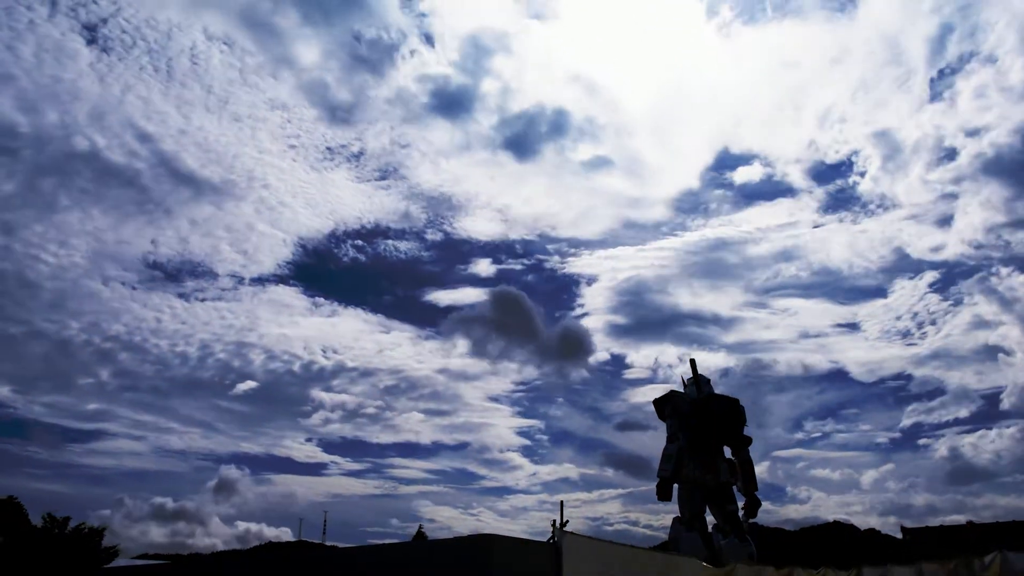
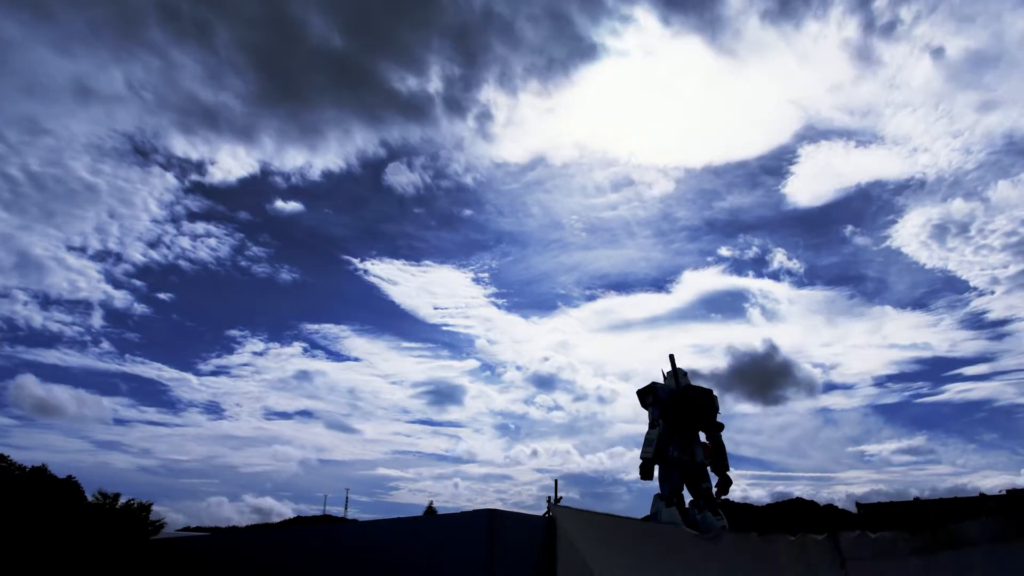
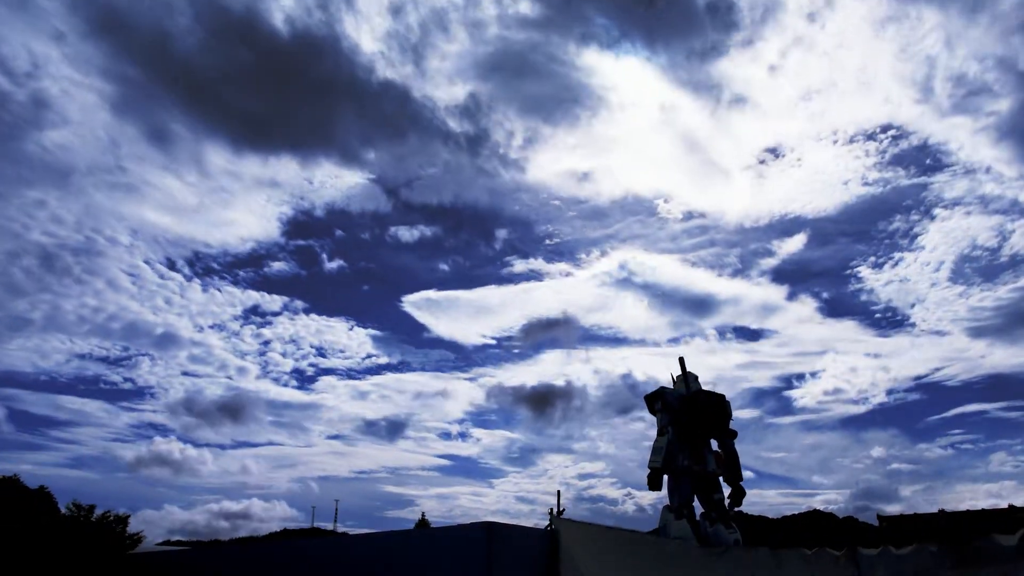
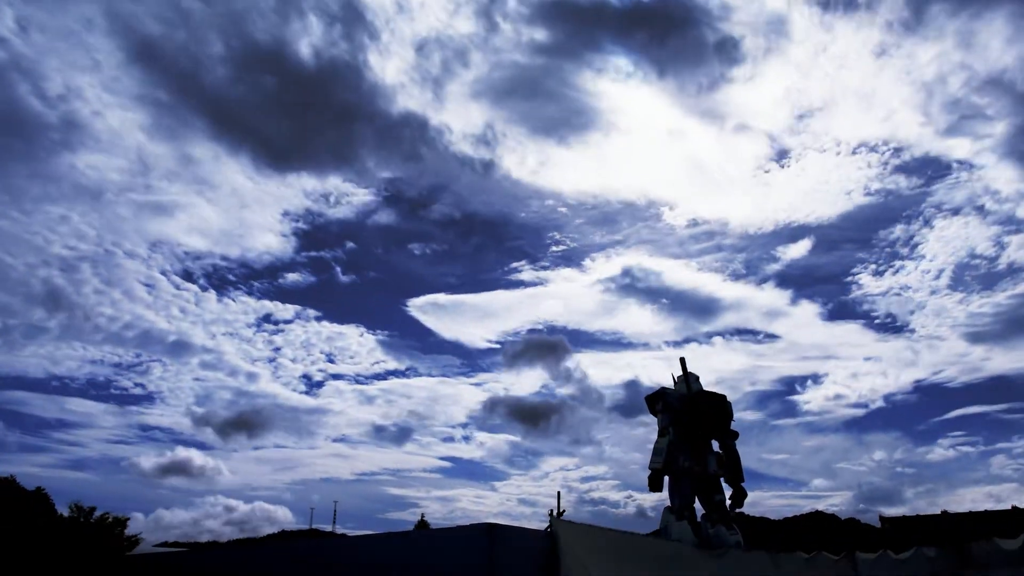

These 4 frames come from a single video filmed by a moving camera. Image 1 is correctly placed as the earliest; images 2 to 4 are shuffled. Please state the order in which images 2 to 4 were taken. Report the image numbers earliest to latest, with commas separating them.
4, 3, 2
